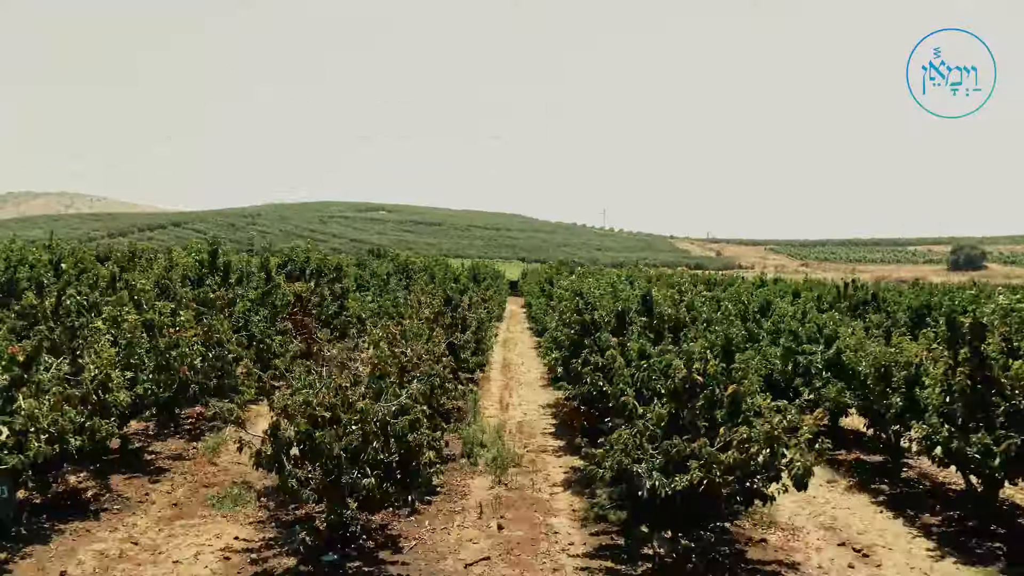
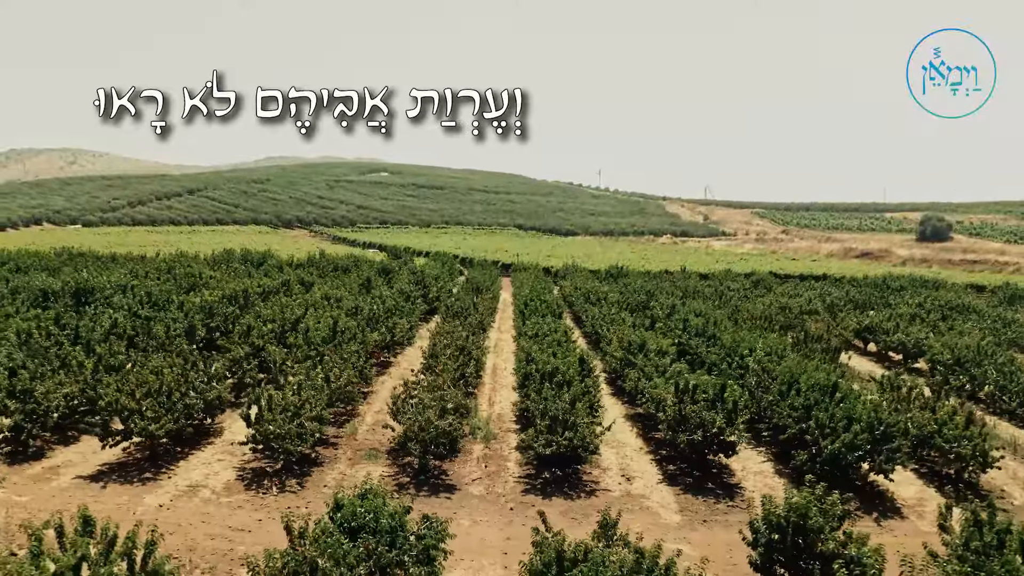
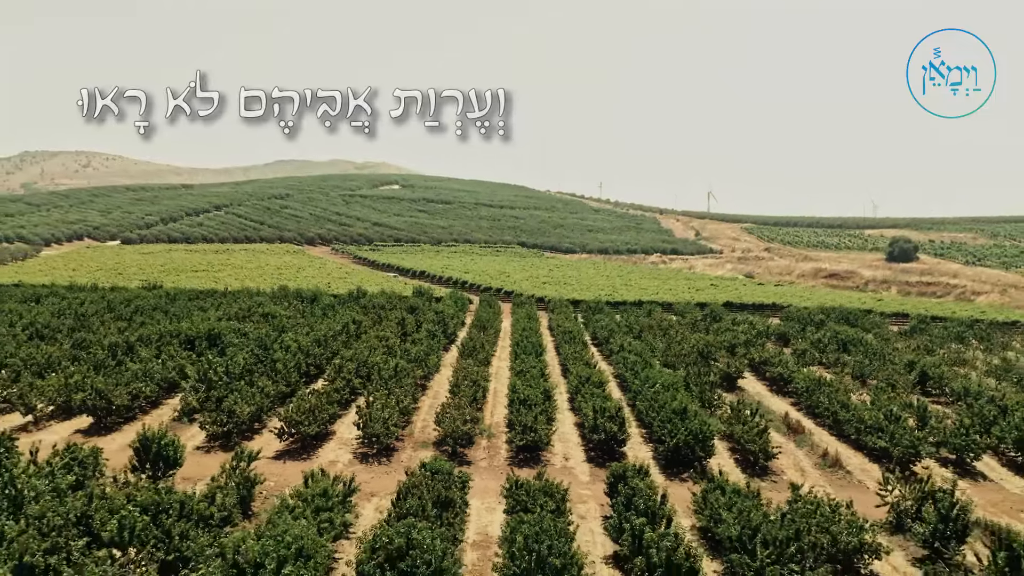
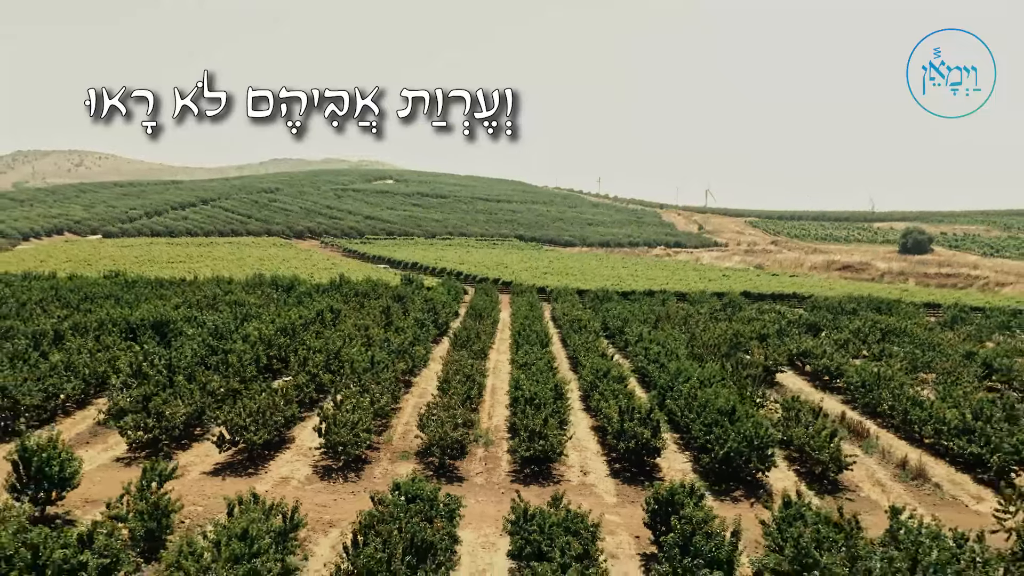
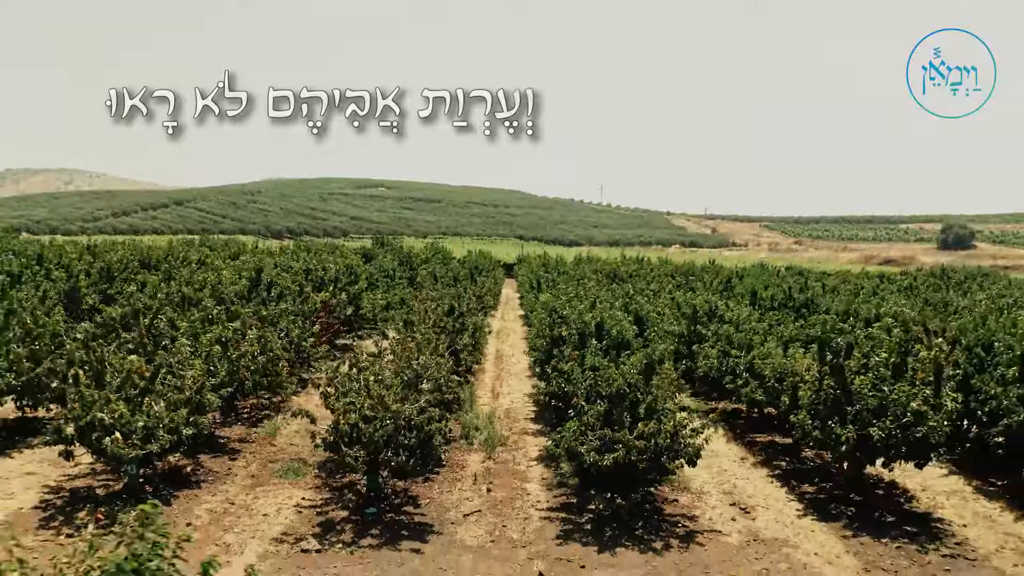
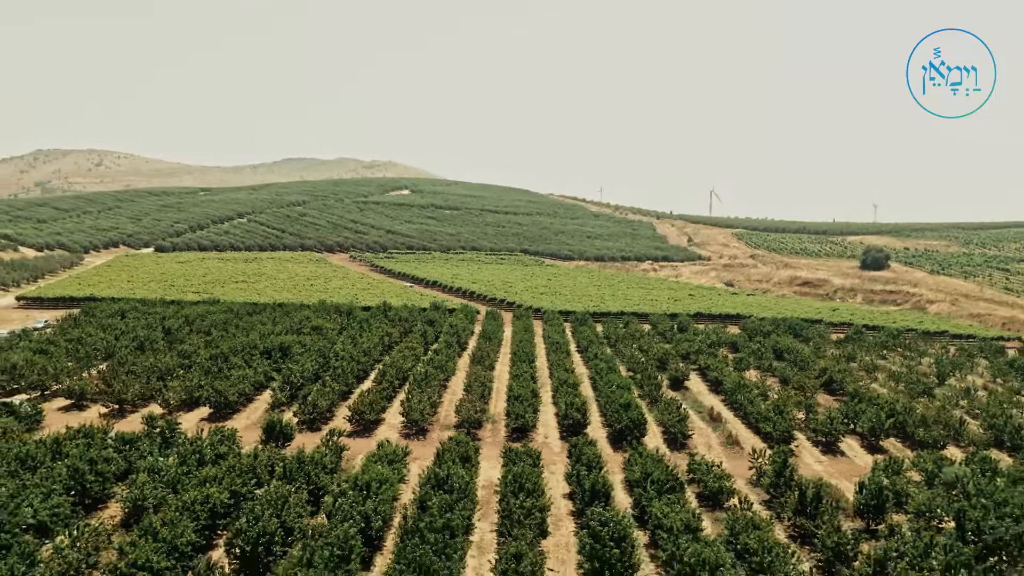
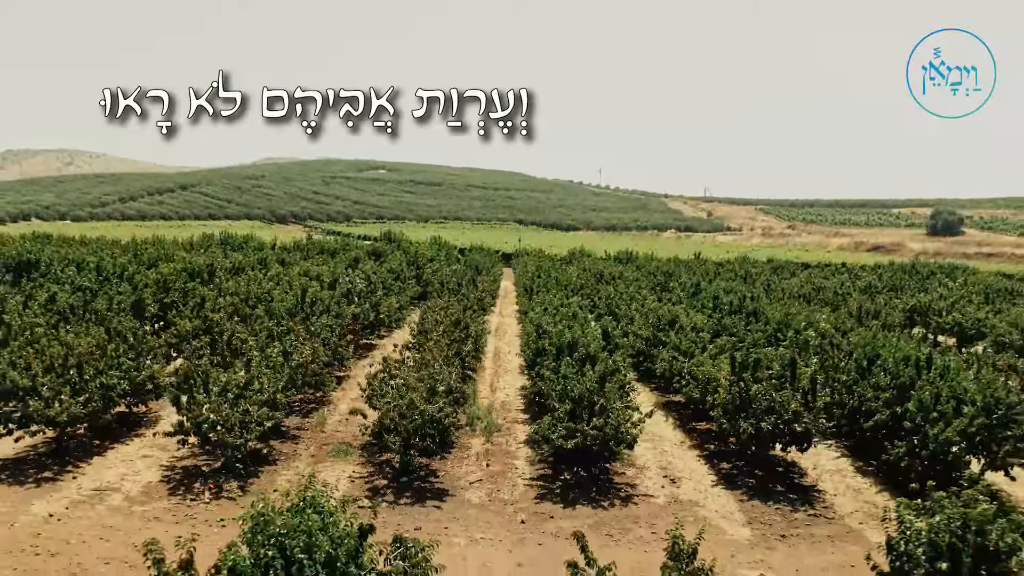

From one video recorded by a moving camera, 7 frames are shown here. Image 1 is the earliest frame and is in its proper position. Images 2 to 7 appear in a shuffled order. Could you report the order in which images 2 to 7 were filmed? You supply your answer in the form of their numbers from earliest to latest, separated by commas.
5, 7, 2, 4, 3, 6
